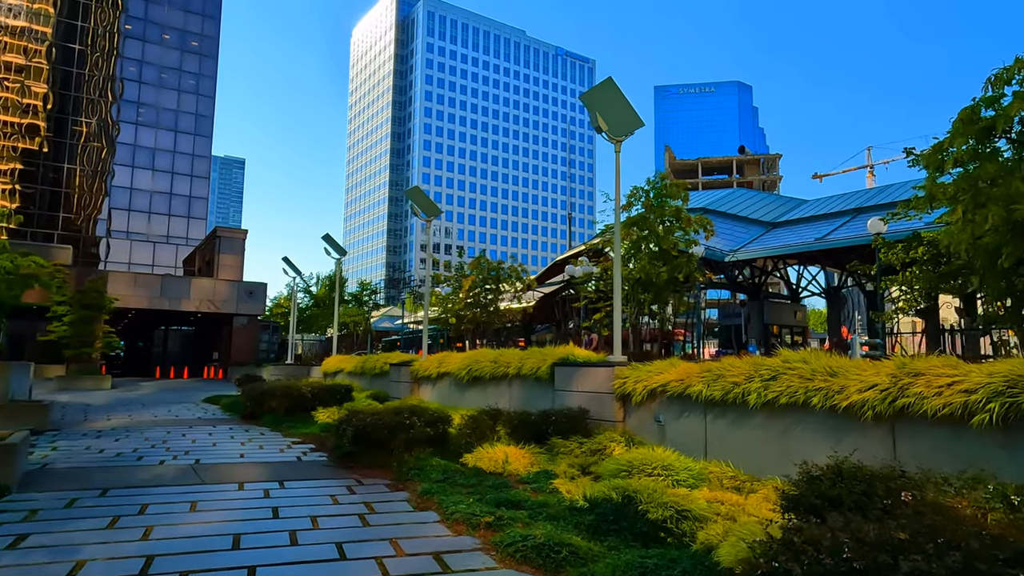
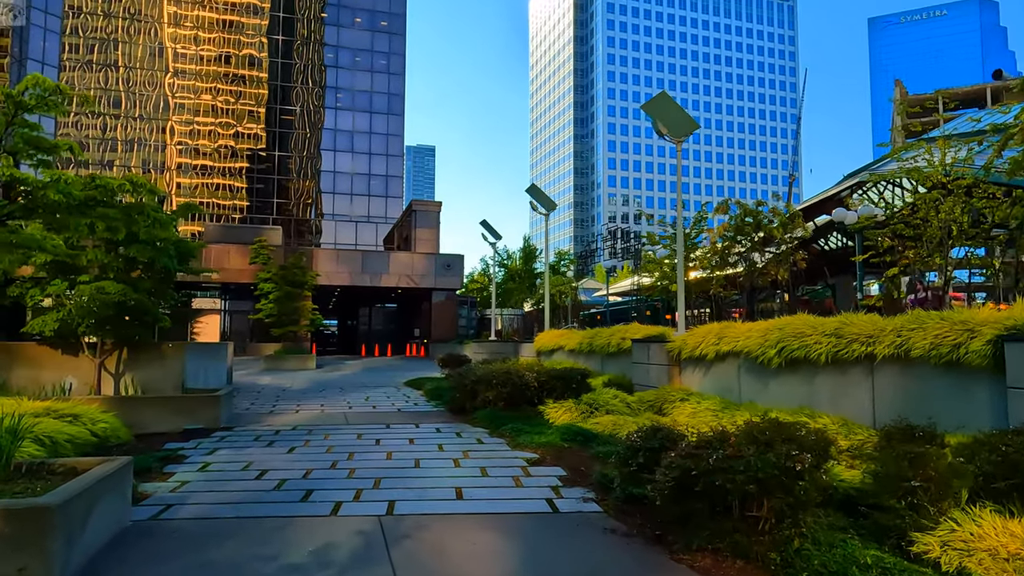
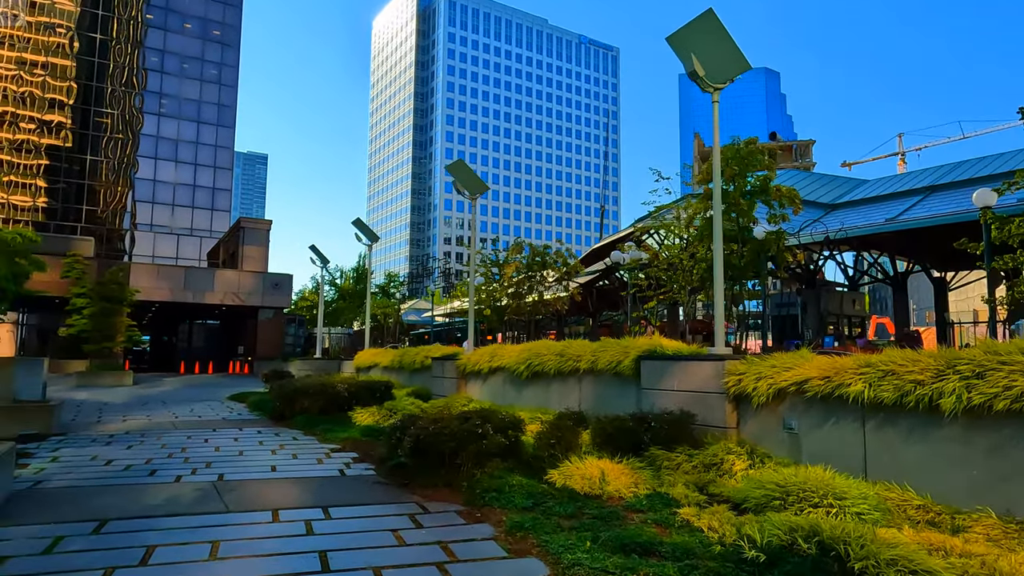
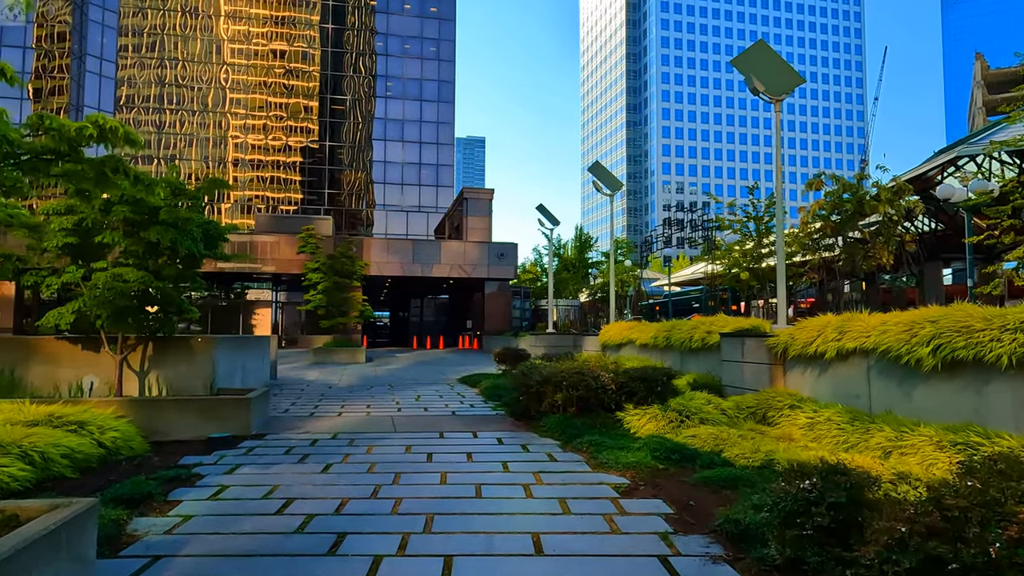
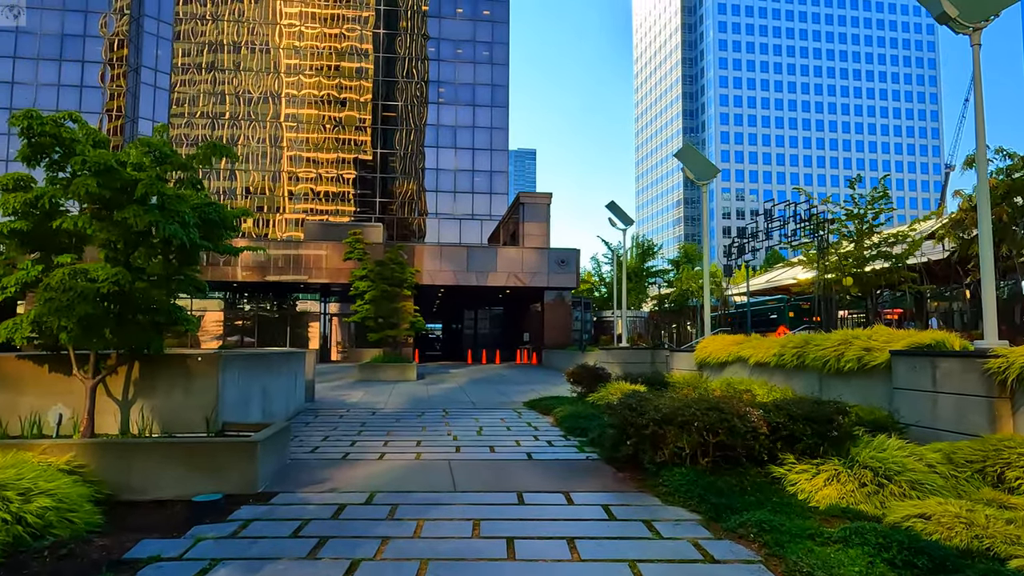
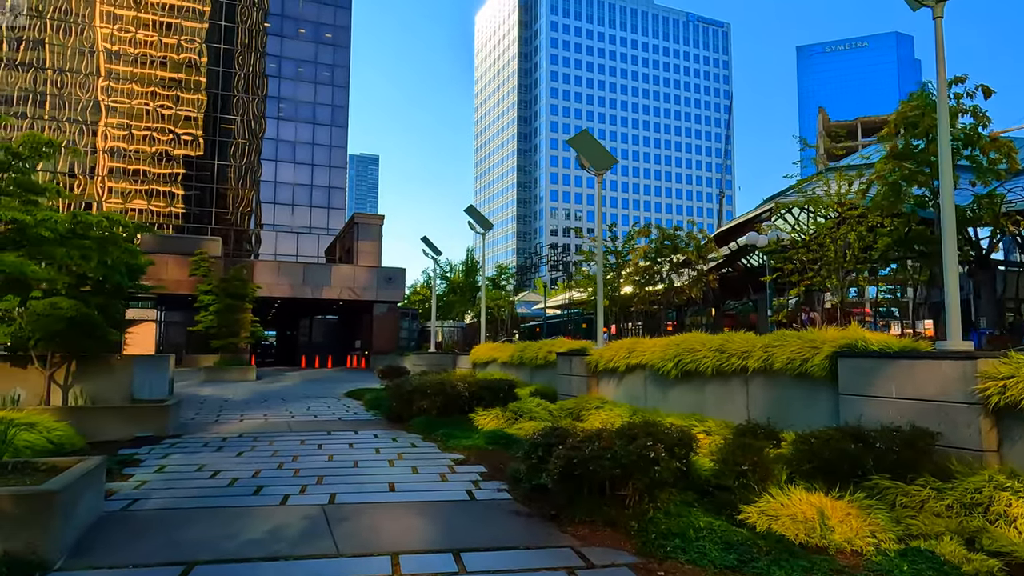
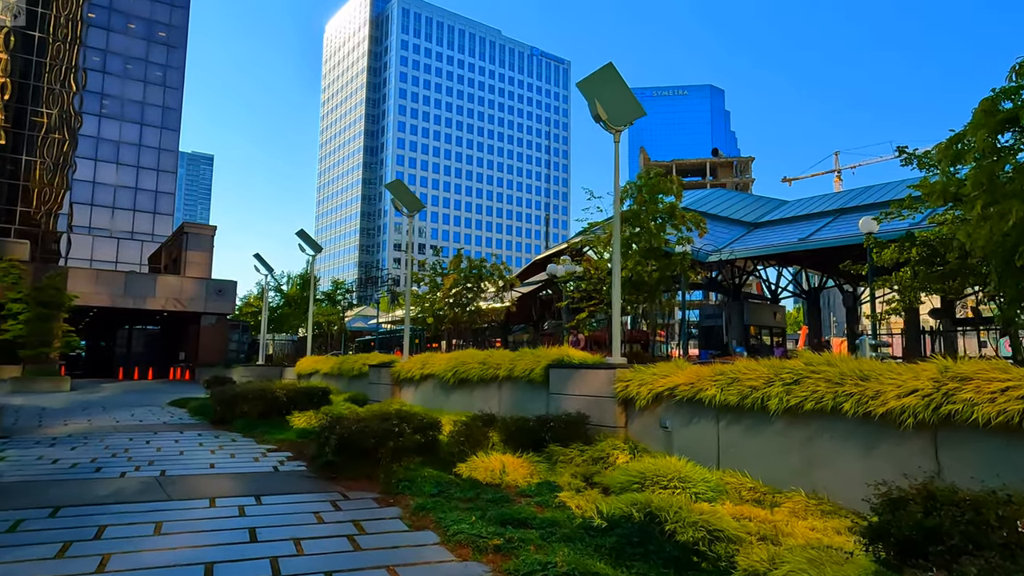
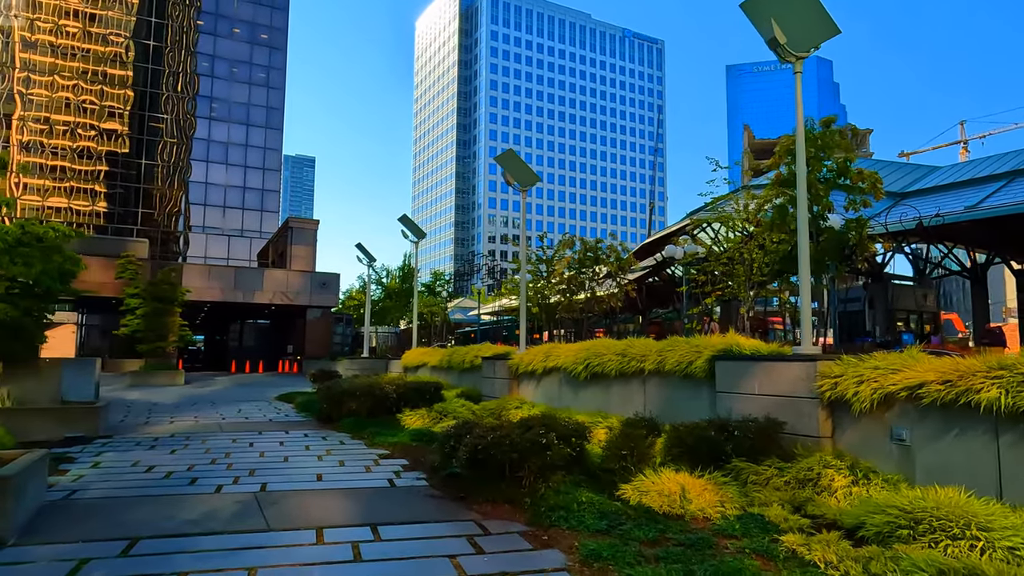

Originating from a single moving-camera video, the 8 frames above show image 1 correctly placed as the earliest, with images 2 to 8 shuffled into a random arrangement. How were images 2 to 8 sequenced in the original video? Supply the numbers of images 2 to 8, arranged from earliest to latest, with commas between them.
7, 3, 8, 6, 2, 4, 5
